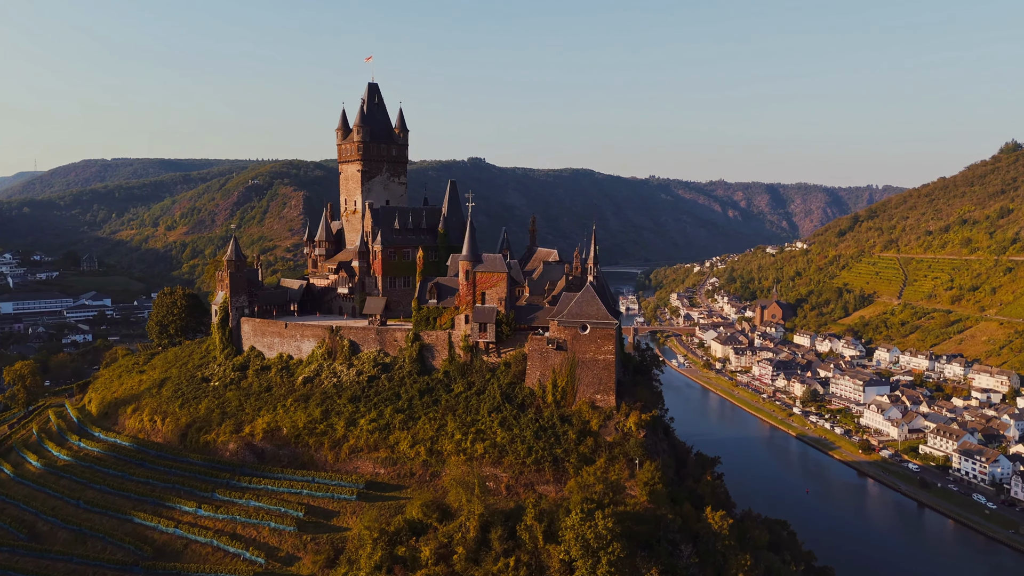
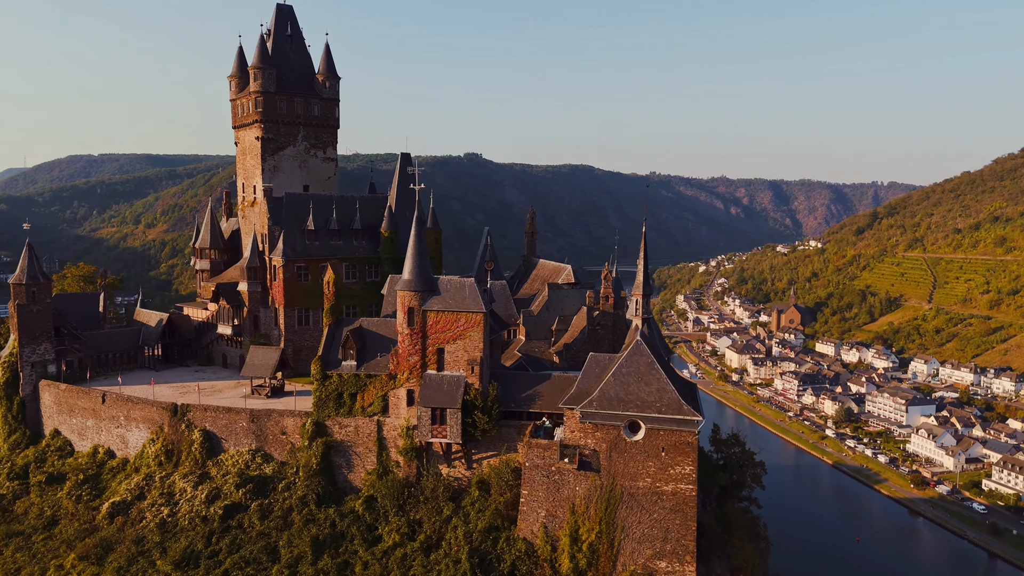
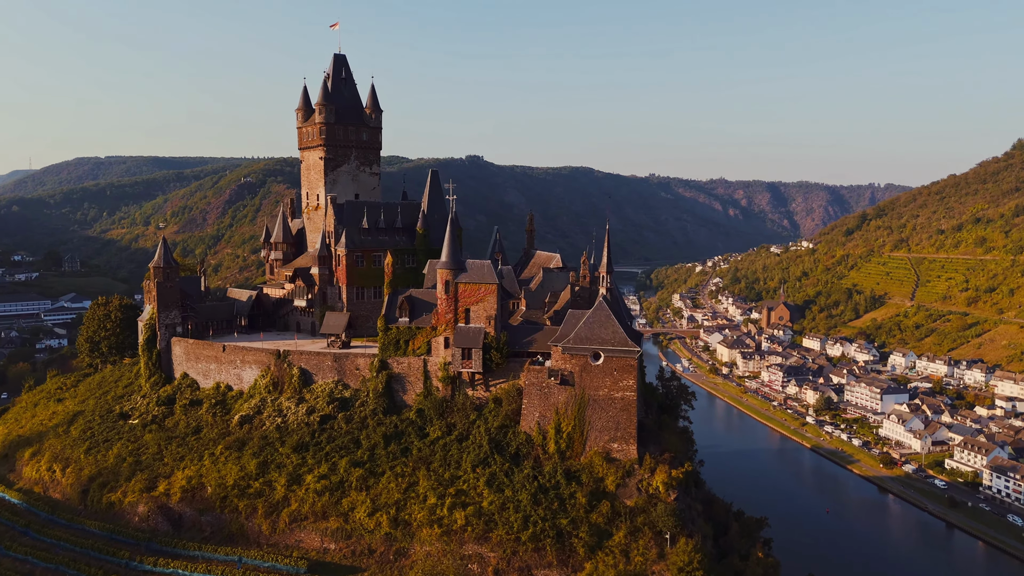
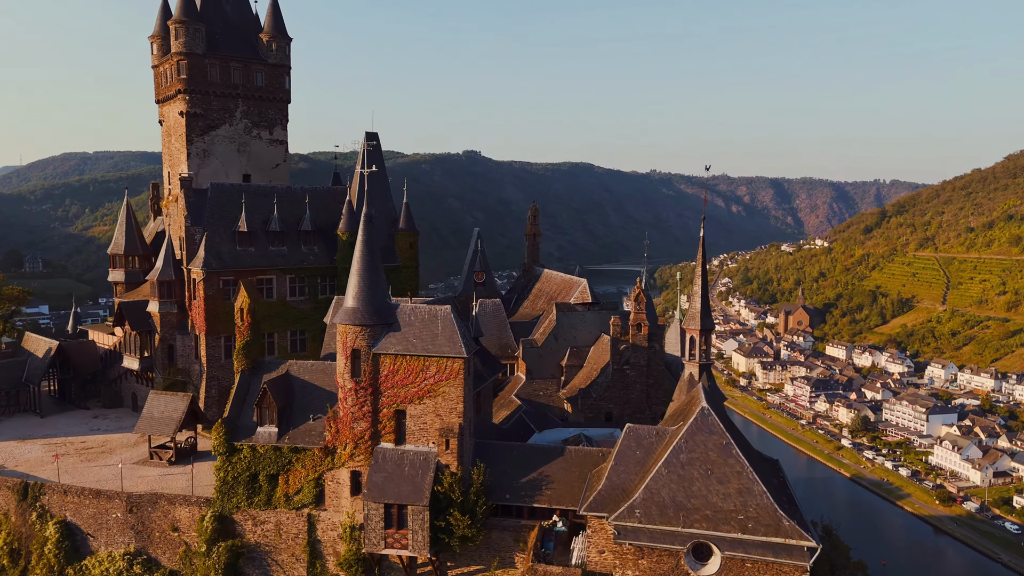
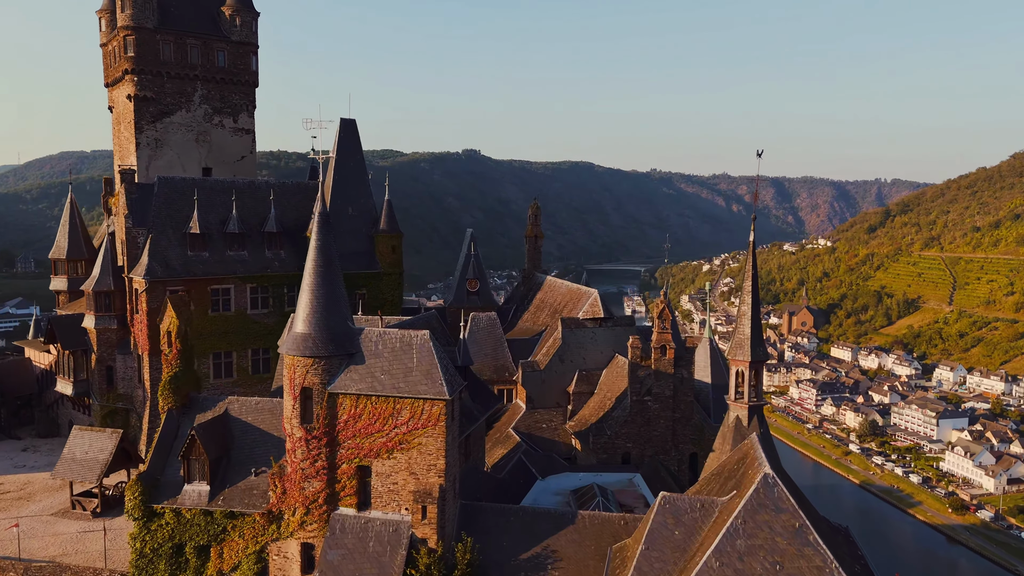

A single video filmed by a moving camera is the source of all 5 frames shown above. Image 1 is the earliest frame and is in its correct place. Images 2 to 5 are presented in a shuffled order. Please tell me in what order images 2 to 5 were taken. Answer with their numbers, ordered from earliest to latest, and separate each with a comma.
3, 2, 4, 5
